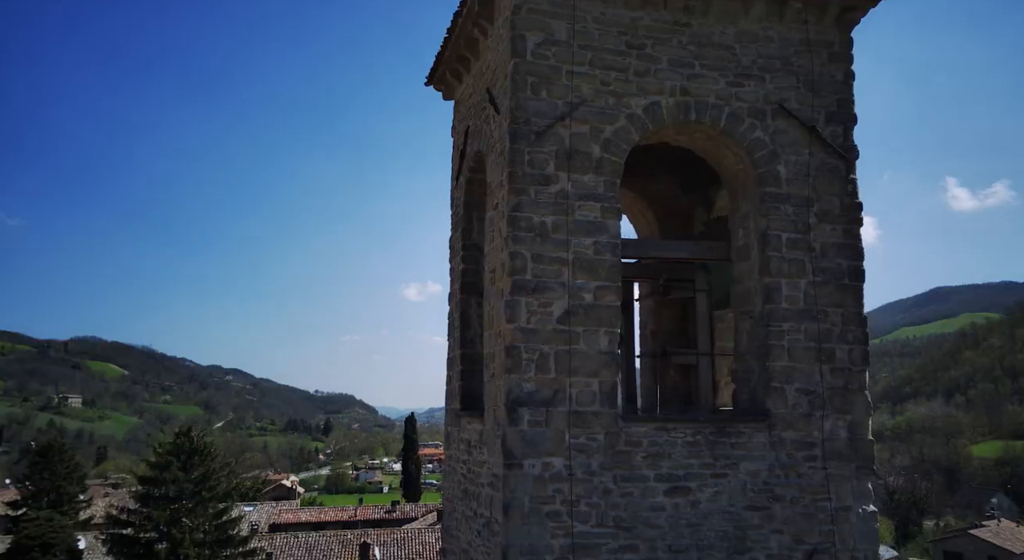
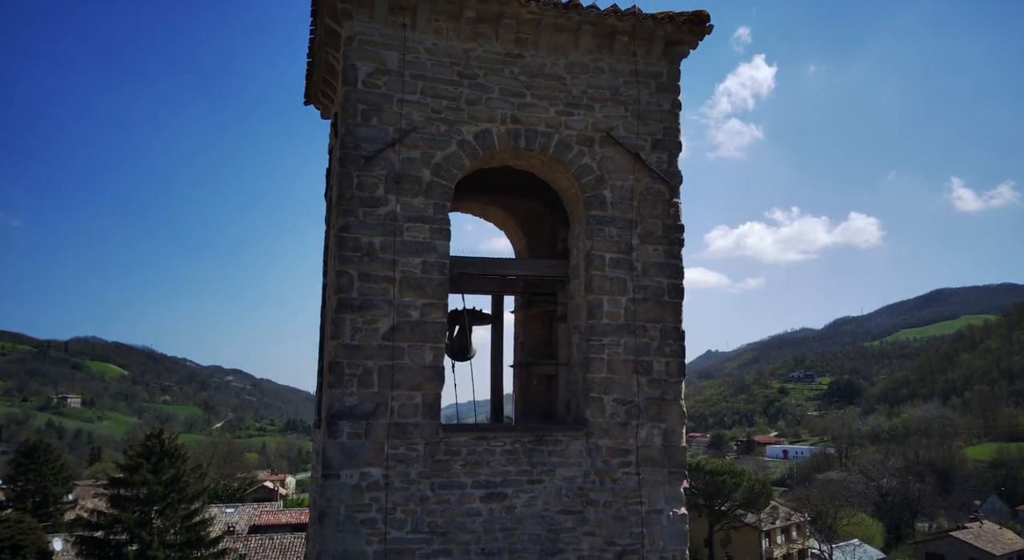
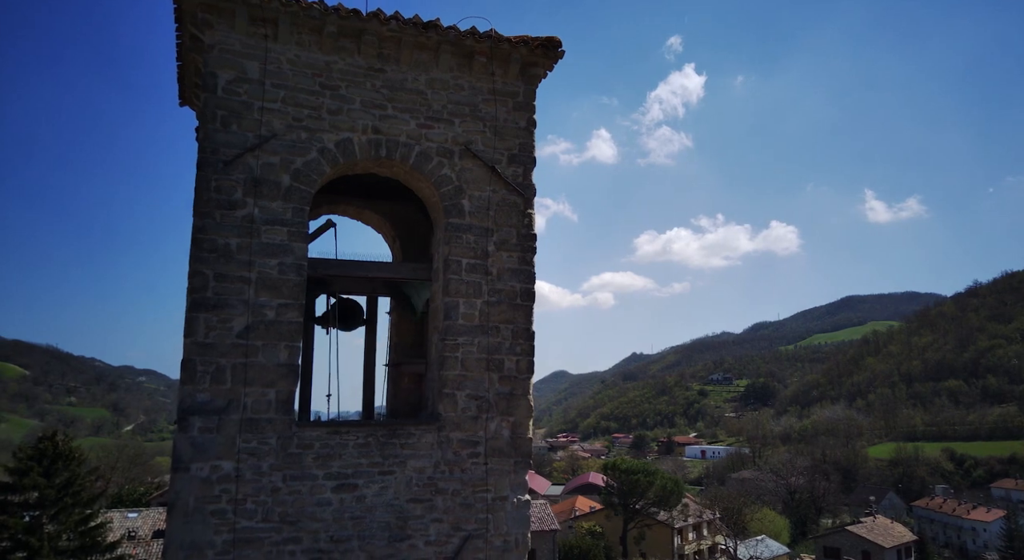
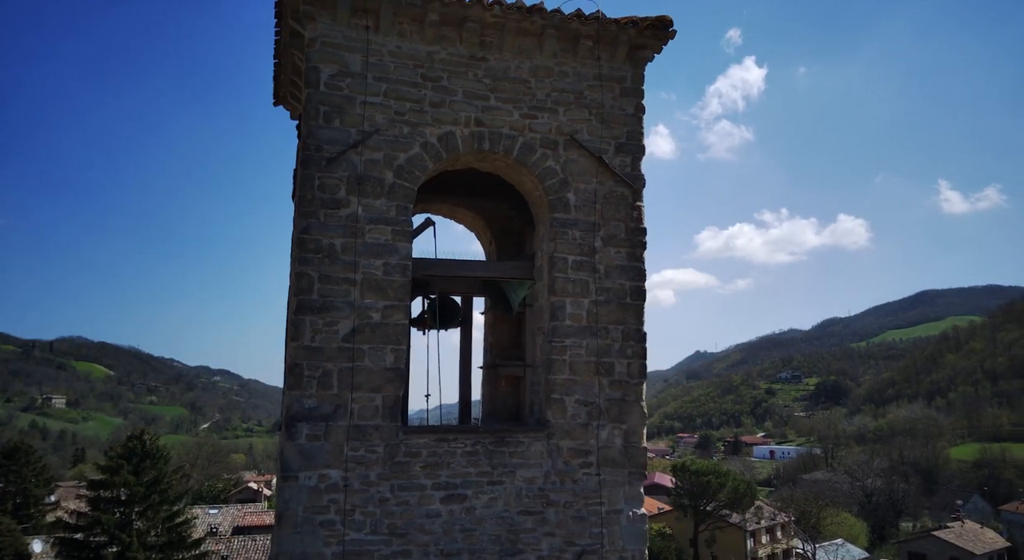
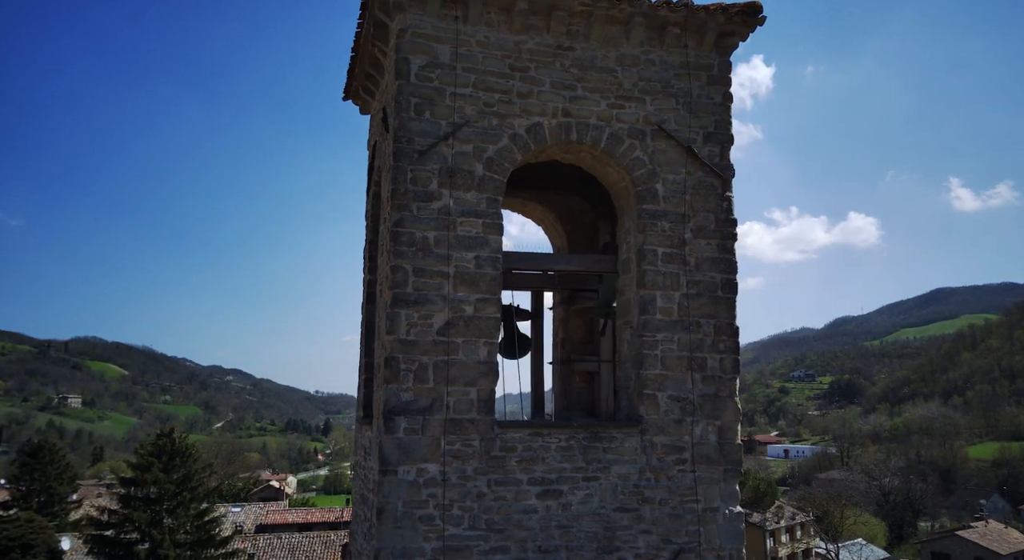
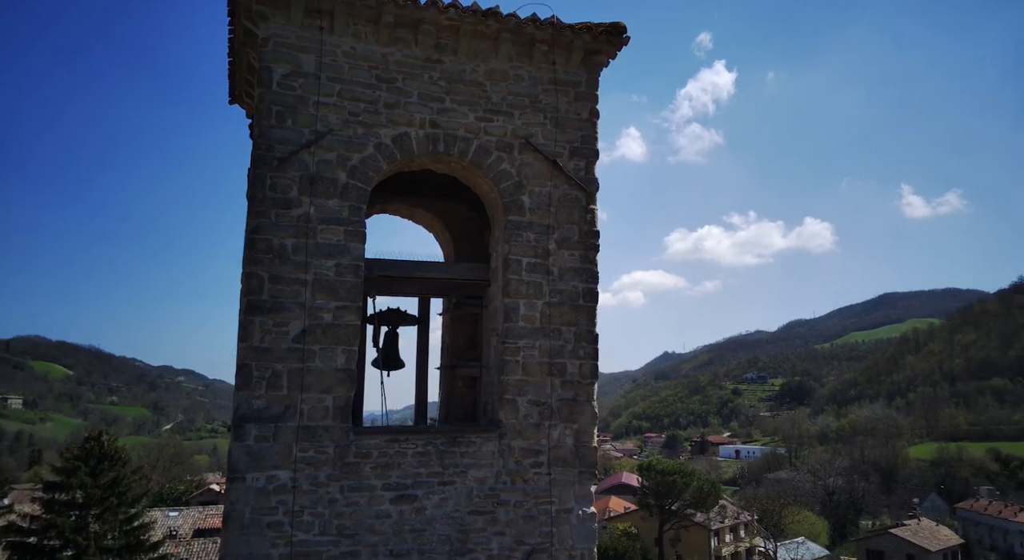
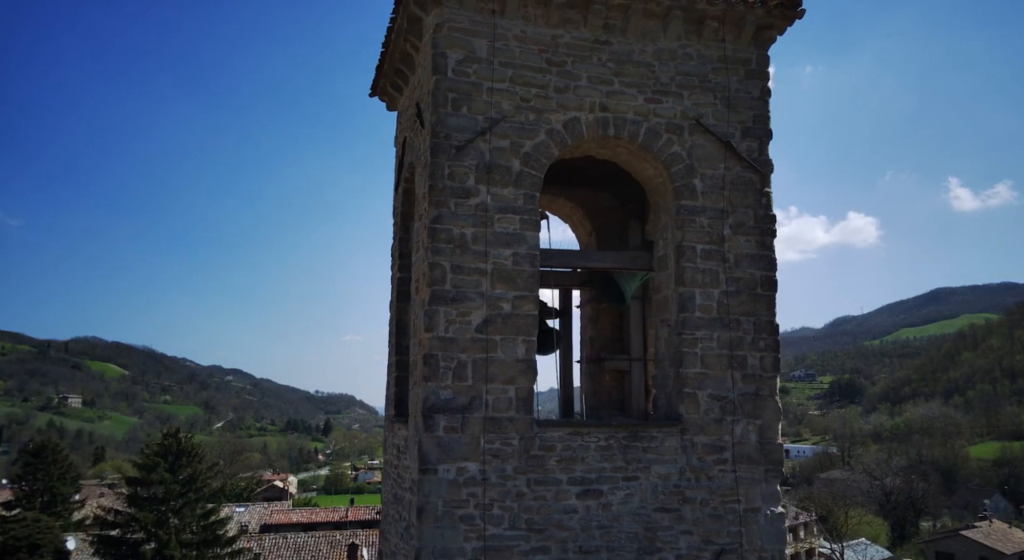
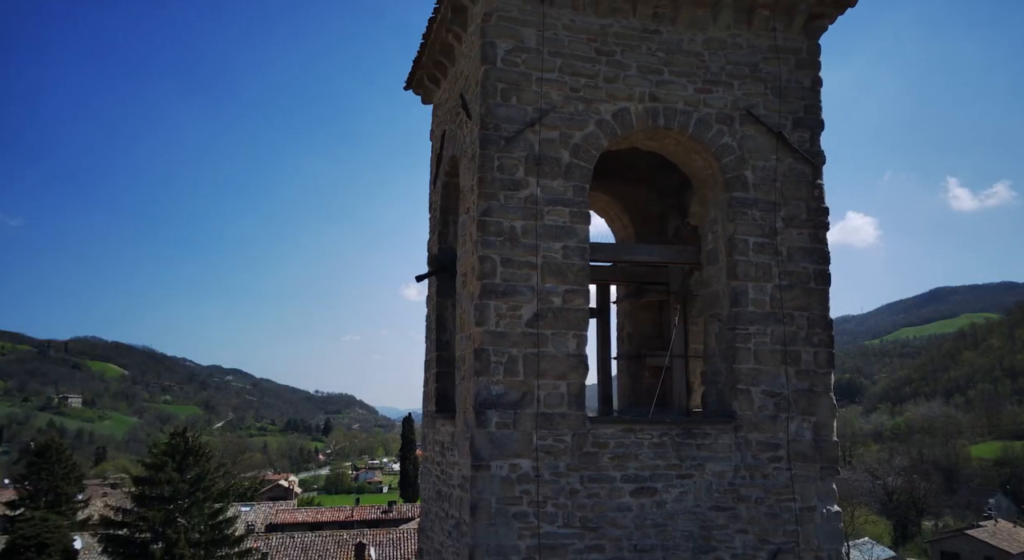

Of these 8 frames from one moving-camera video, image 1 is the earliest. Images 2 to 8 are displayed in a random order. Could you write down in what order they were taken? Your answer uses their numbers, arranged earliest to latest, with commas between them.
8, 7, 5, 2, 4, 6, 3
